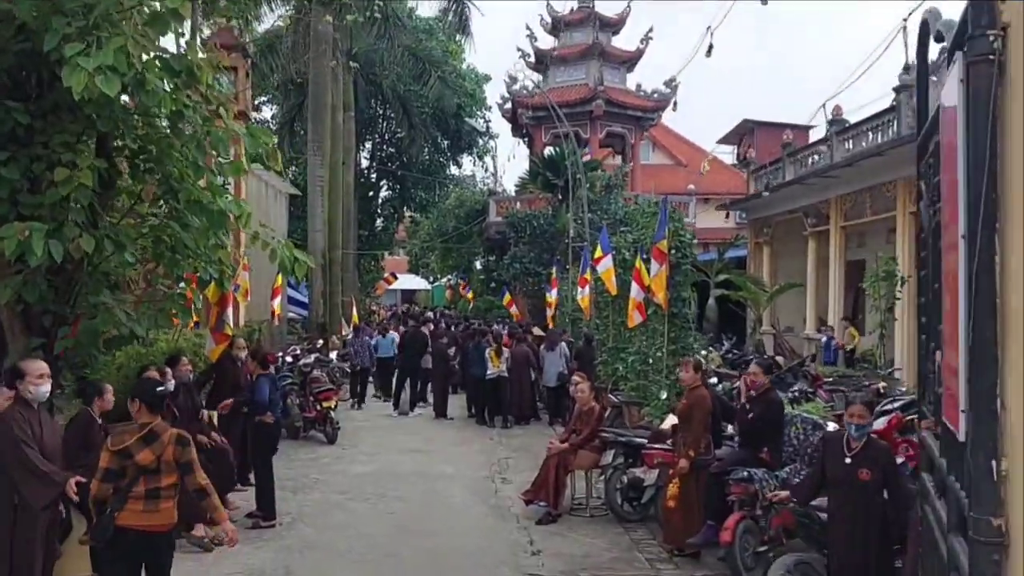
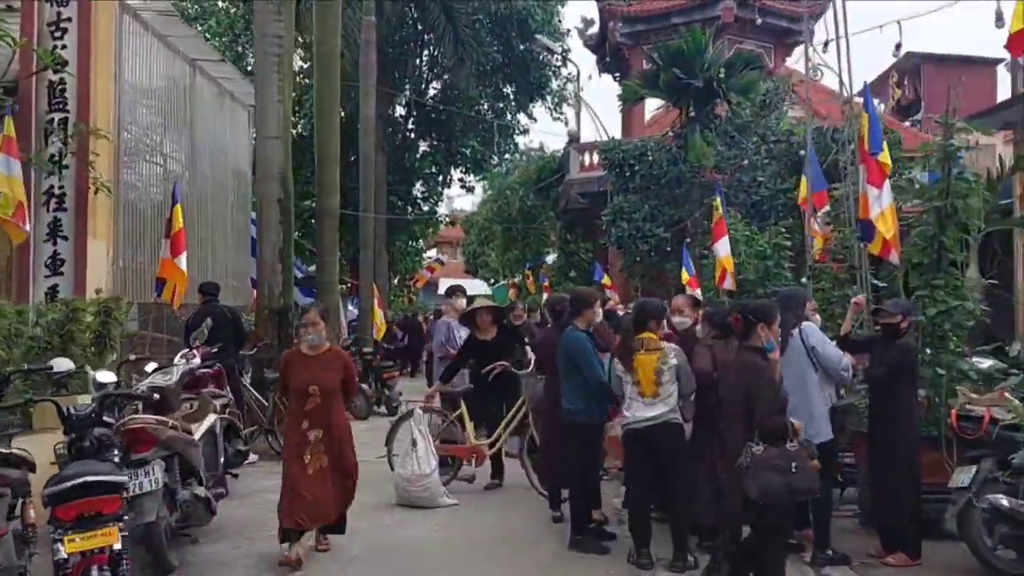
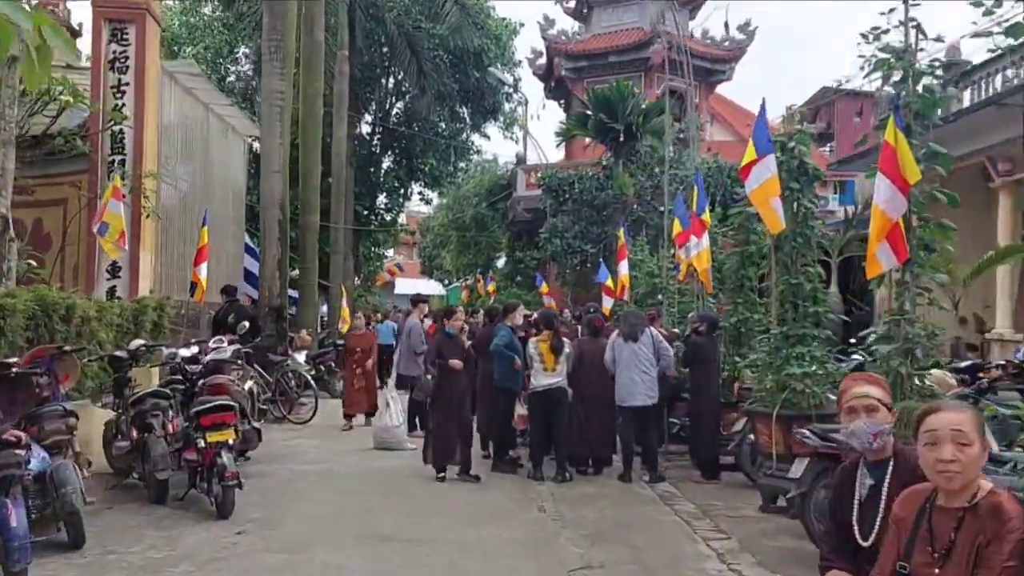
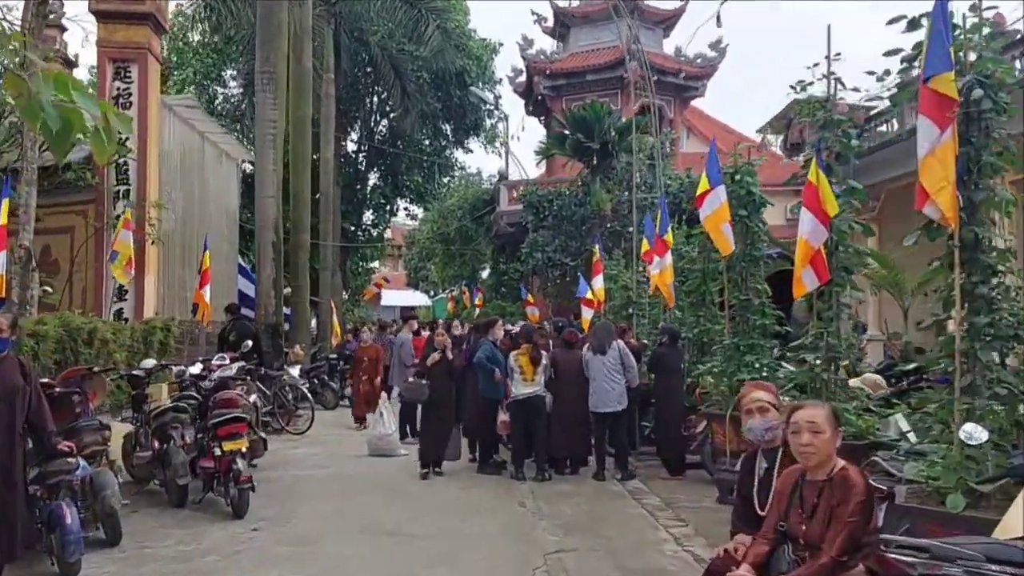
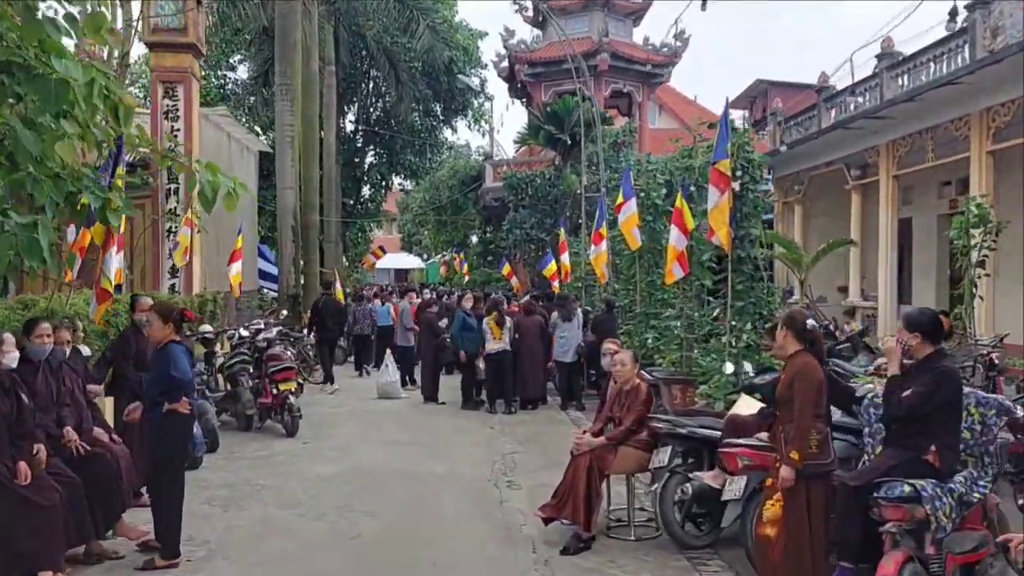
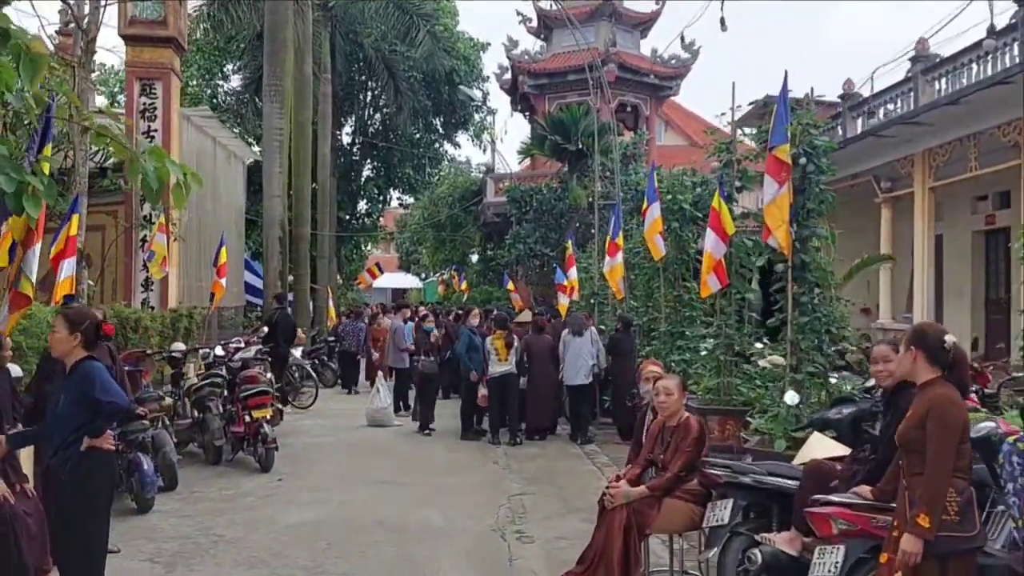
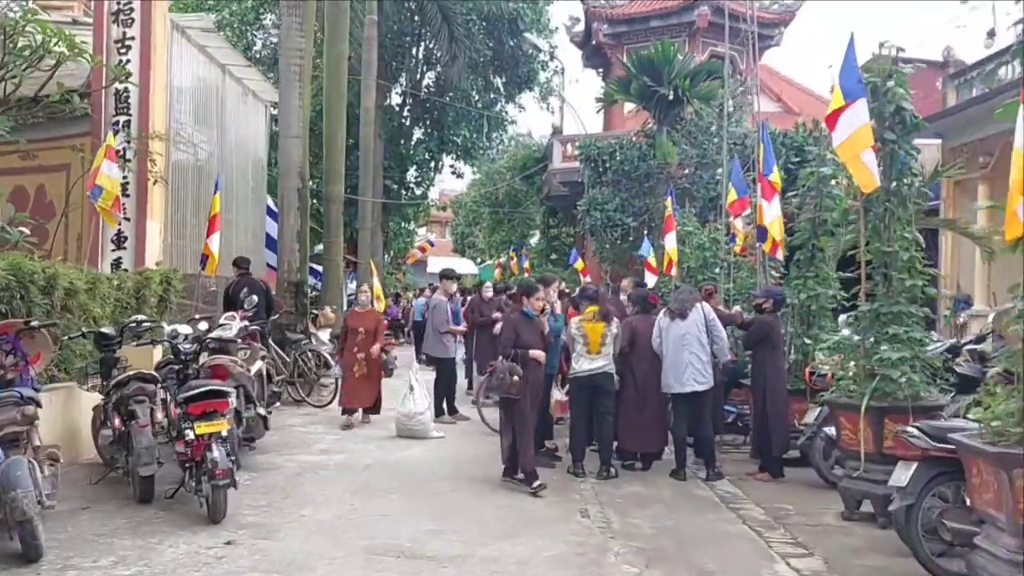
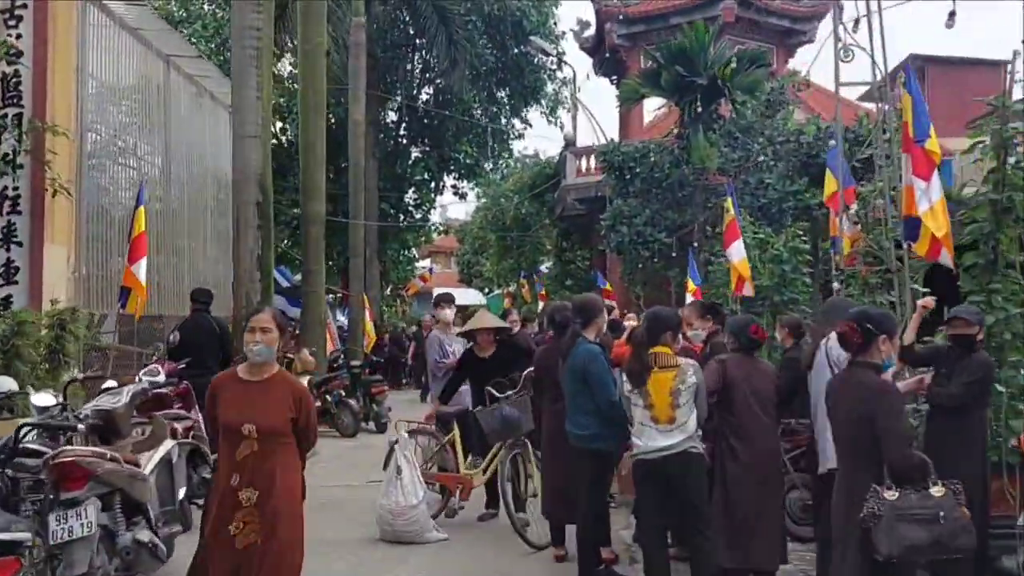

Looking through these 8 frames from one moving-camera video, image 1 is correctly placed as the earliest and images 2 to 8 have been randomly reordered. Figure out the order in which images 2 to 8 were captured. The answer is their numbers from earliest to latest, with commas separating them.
5, 6, 4, 3, 7, 2, 8
